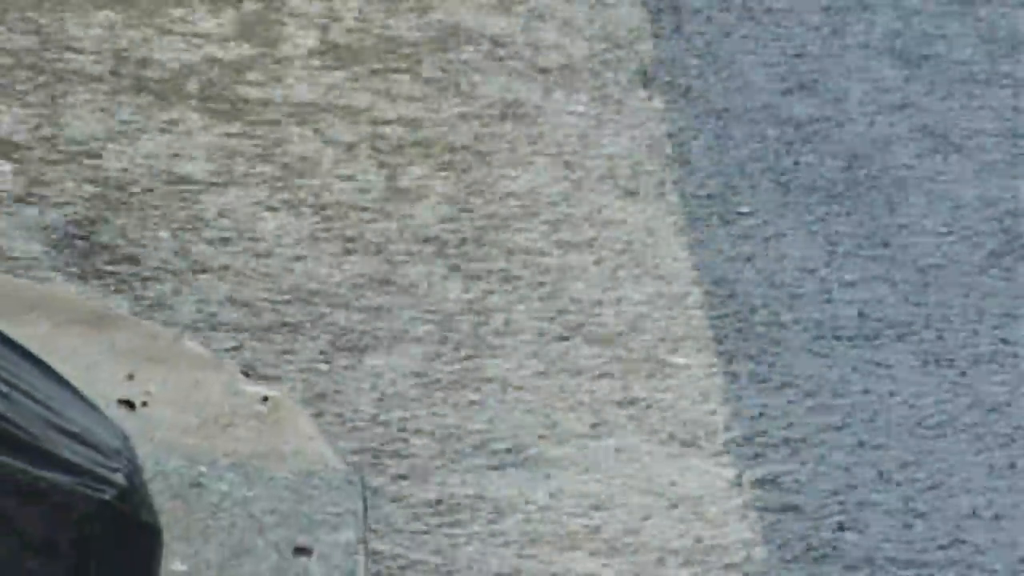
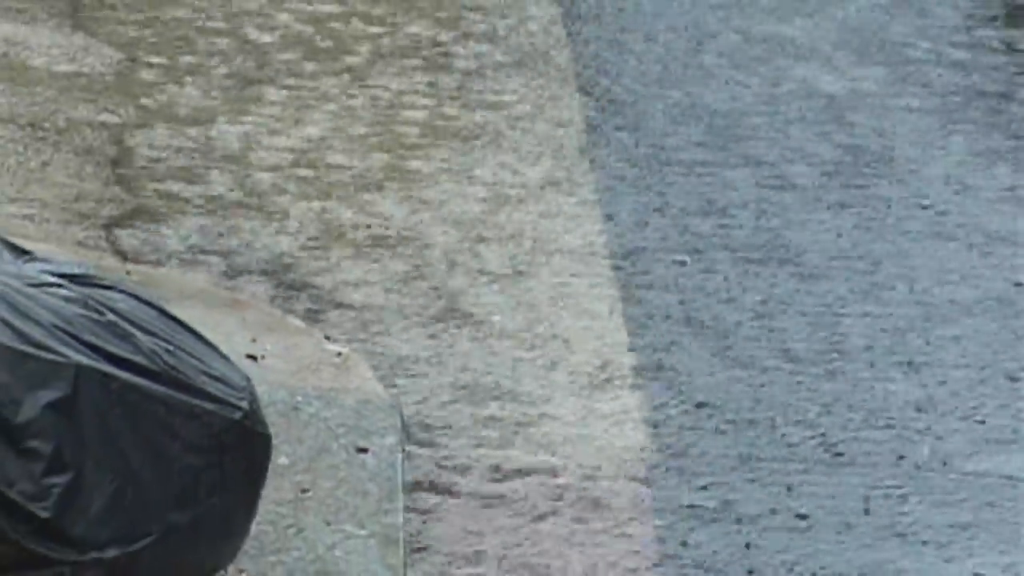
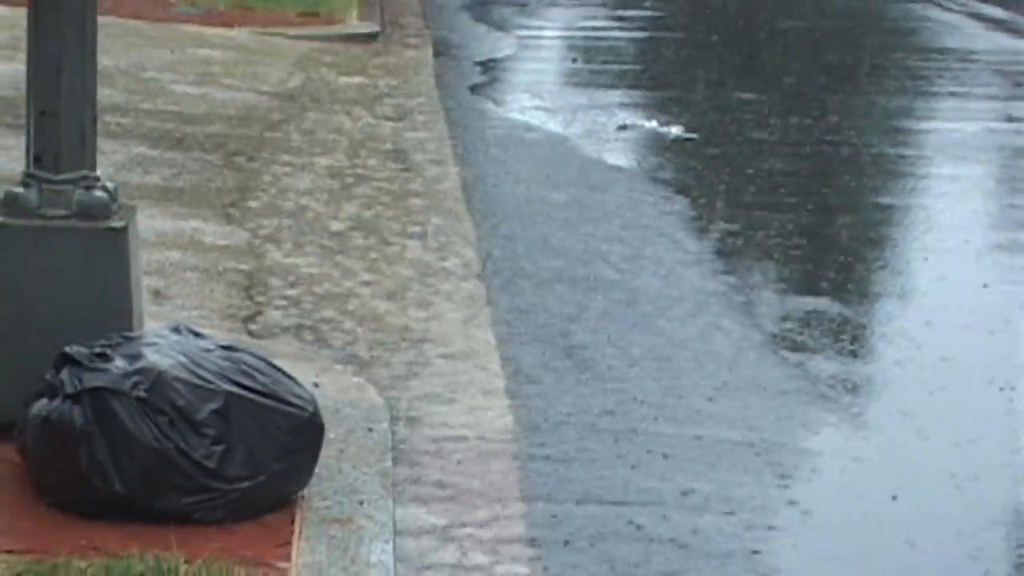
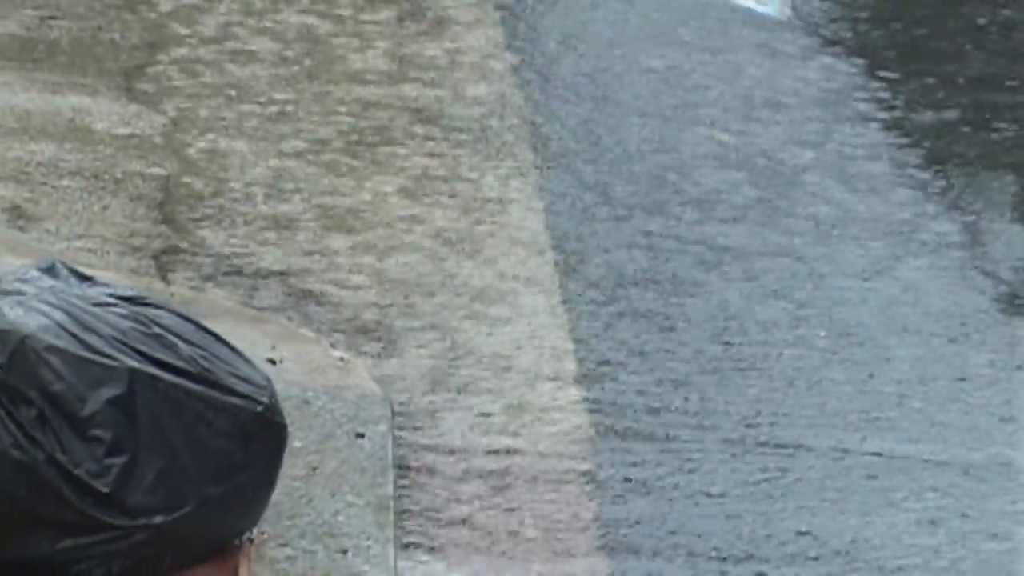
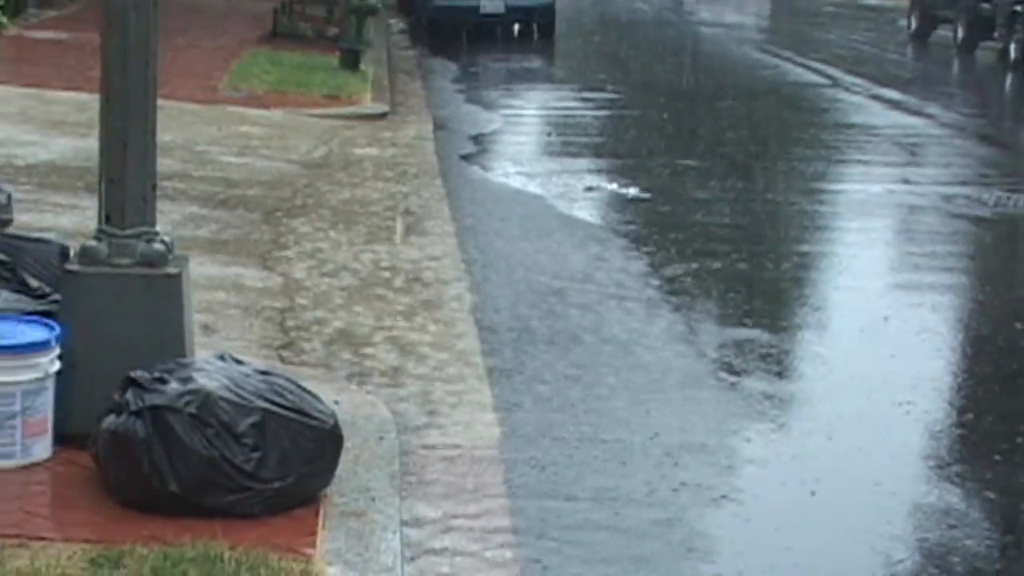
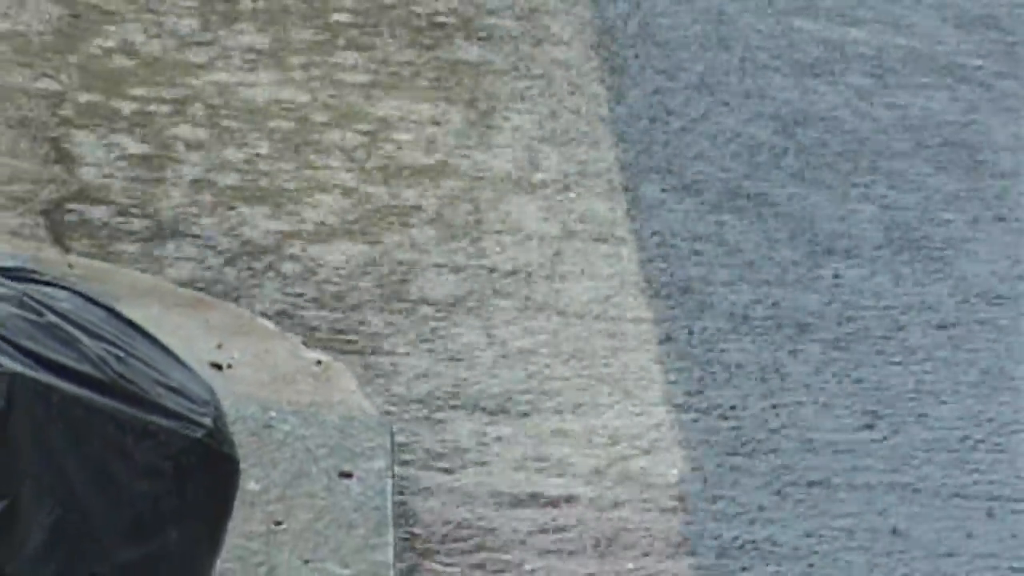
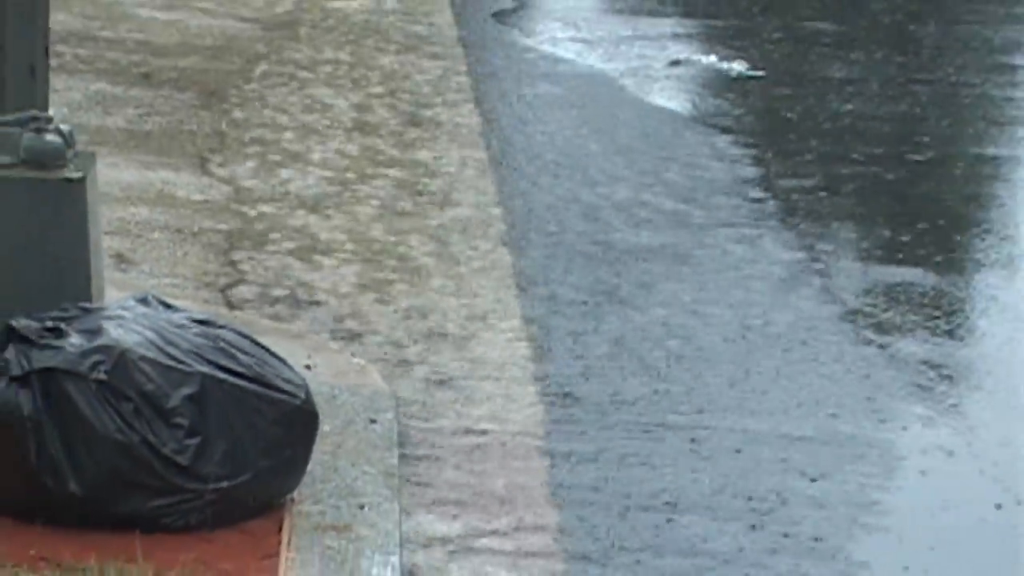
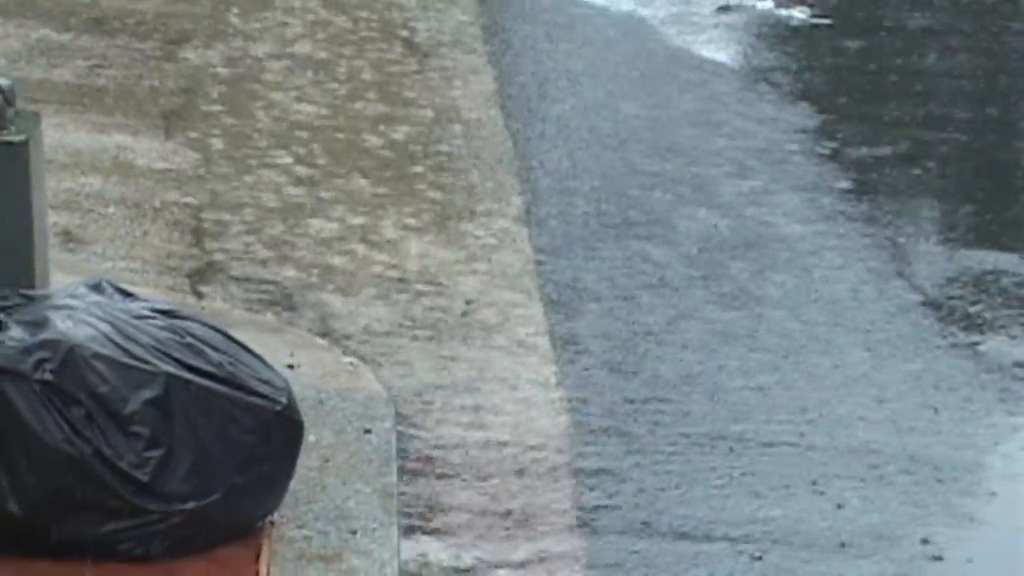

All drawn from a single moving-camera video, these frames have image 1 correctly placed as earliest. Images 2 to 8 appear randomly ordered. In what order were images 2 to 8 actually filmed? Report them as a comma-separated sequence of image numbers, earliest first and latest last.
6, 2, 4, 8, 7, 3, 5
